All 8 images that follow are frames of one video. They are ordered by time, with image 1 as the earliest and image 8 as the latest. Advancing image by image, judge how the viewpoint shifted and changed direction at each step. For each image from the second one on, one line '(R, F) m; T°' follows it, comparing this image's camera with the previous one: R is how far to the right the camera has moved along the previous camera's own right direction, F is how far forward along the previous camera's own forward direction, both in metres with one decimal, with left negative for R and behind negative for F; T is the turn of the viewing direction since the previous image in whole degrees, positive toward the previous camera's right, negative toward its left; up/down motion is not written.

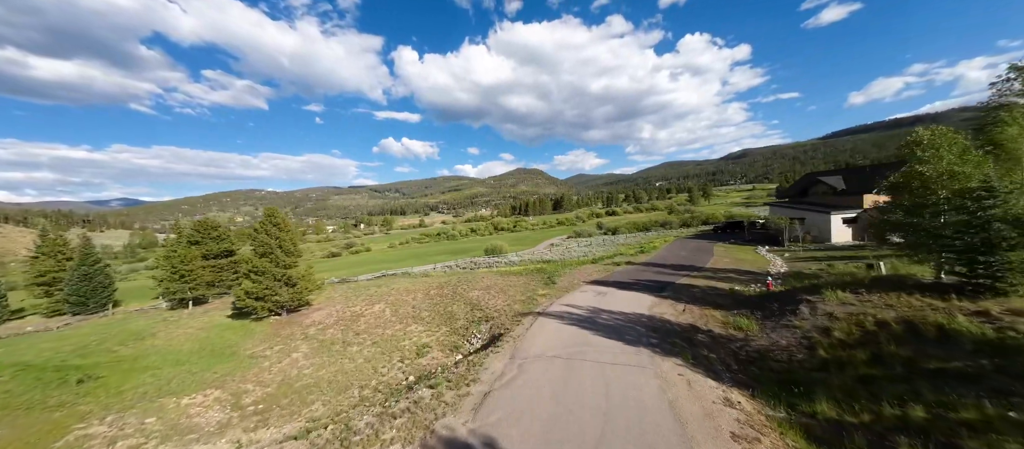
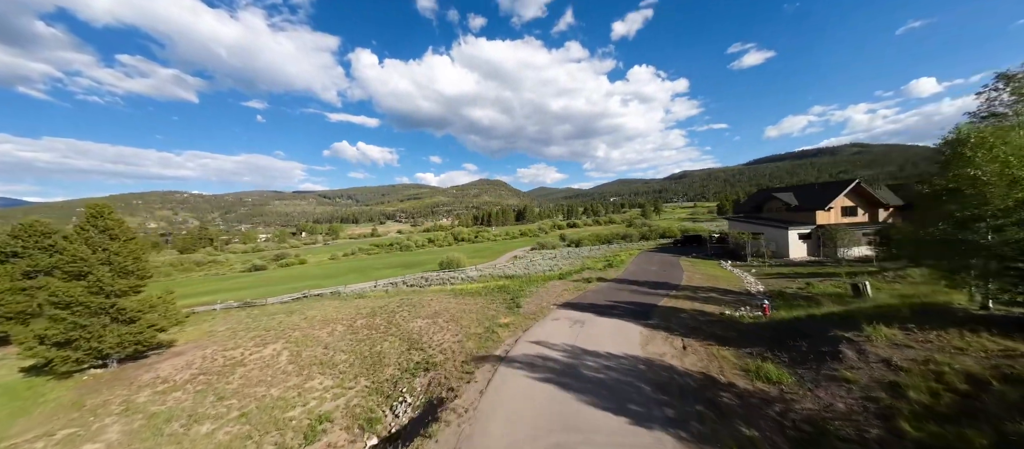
(+0.3, +4.1) m; +7°
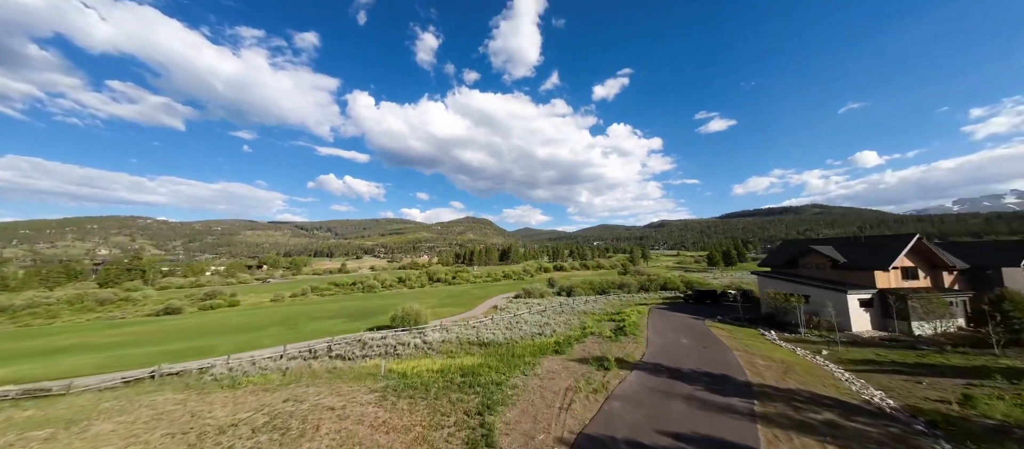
(+0.4, +7.9) m; +3°
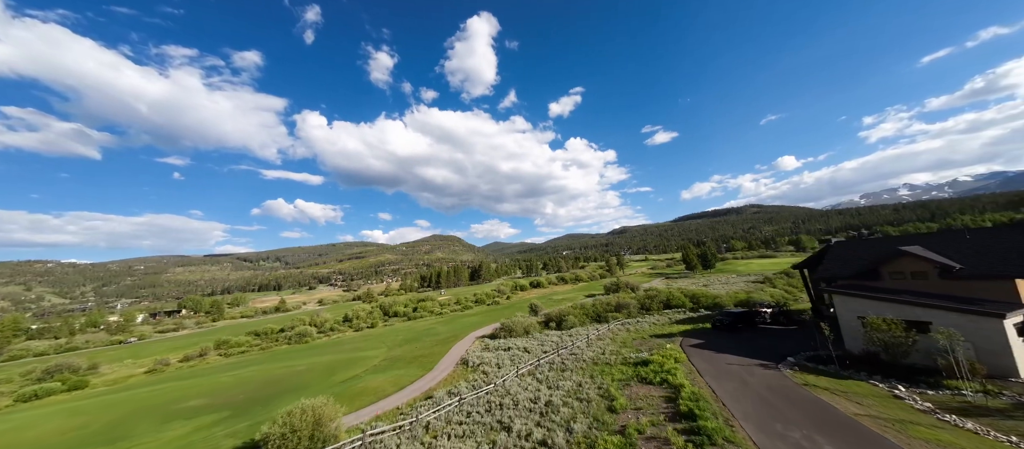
(0.0, +10.5) m; +6°
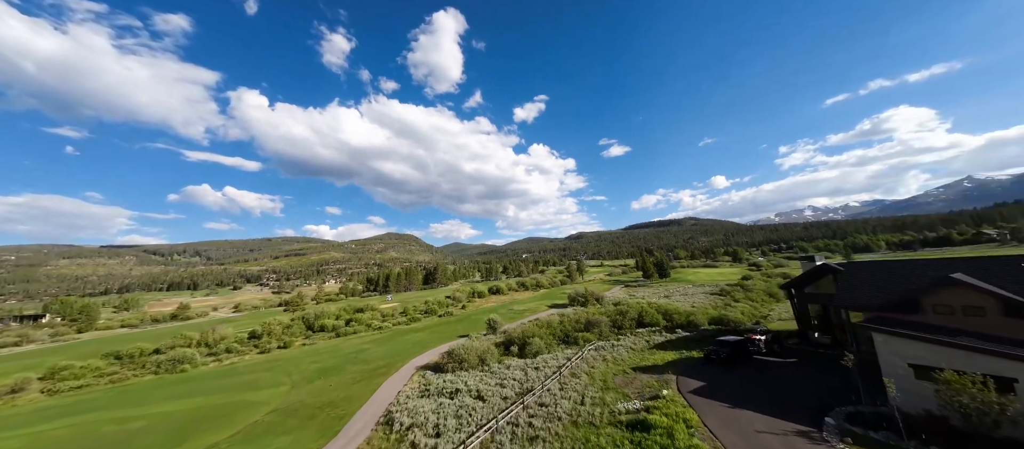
(+0.3, +7.0) m; +7°
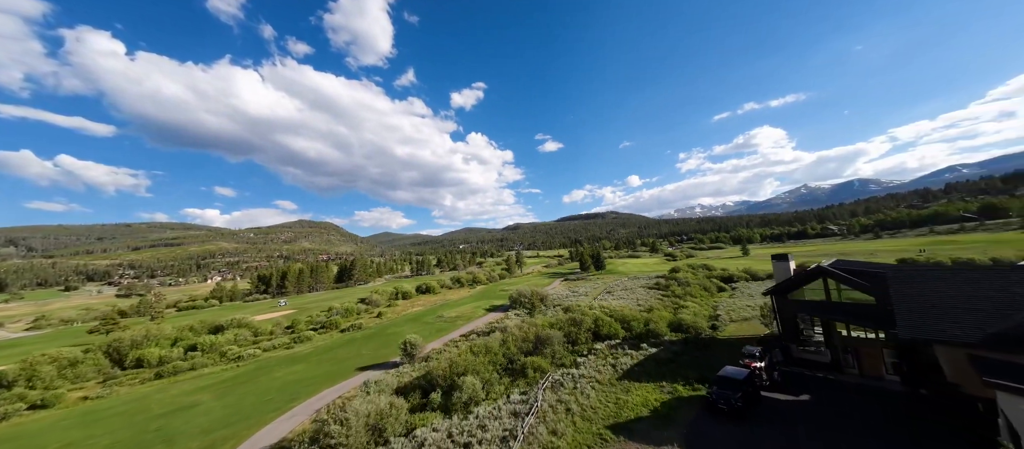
(+0.9, +10.2) m; +12°
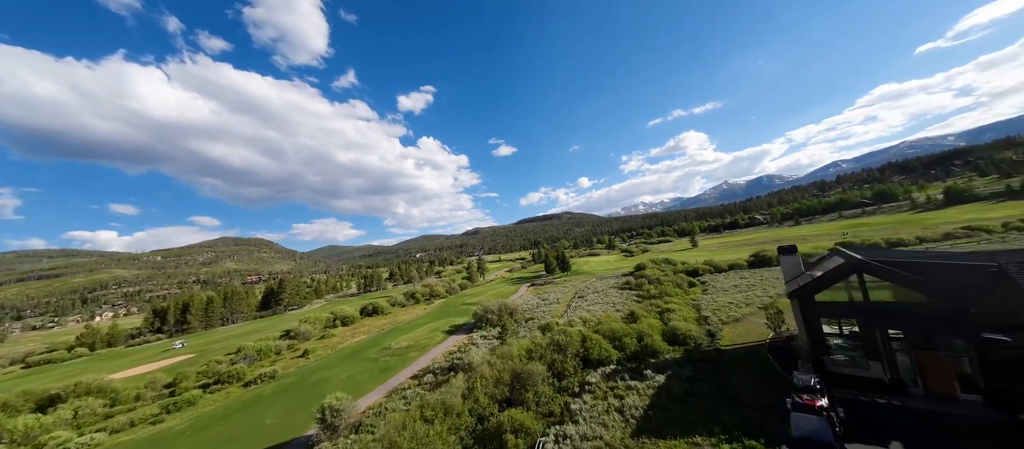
(-0.1, +7.5) m; +8°
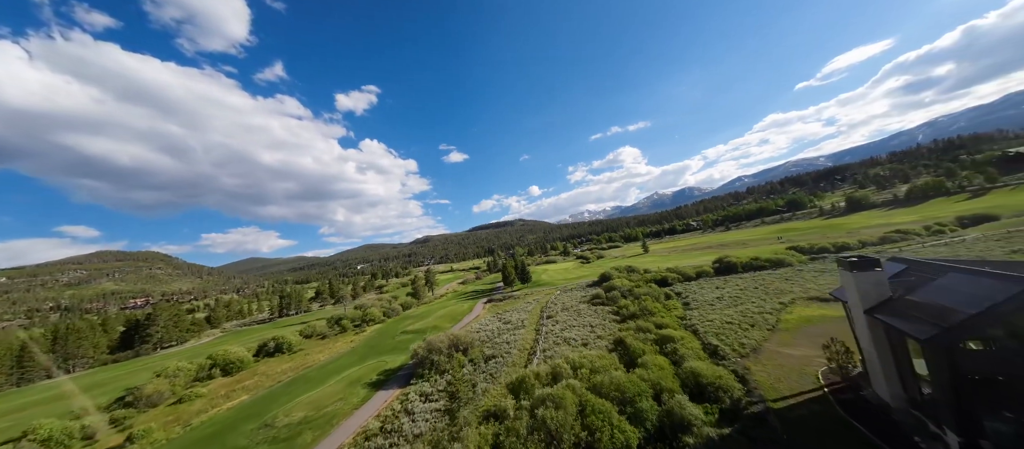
(-0.1, +10.9) m; +9°
